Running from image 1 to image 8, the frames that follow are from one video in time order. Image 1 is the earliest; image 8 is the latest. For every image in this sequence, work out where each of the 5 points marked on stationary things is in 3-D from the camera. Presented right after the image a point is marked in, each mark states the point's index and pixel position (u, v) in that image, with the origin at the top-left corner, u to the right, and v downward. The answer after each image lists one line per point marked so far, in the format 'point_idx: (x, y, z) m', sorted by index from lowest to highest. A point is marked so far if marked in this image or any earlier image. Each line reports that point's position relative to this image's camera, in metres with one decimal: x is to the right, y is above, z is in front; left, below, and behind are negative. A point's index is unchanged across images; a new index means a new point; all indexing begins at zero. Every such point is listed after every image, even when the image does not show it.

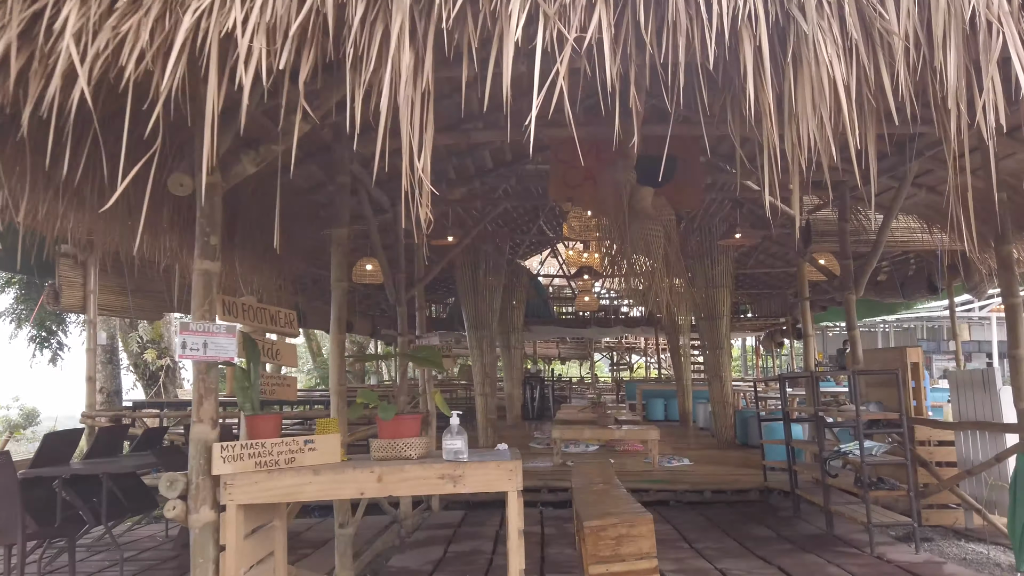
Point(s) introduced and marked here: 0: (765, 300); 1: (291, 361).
0: (+5.5, -0.3, +16.6) m
1: (-0.8, -0.3, +2.6) m
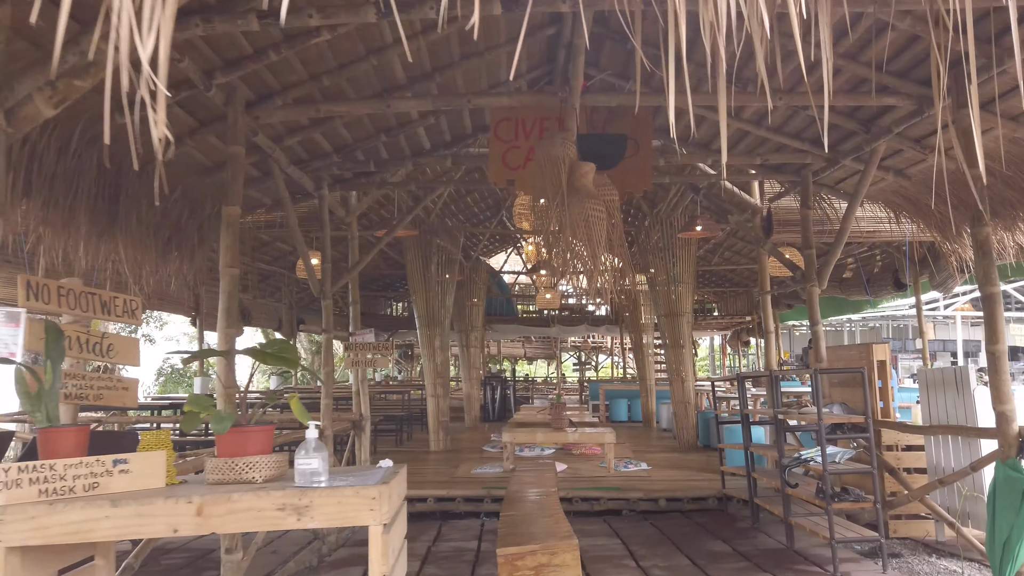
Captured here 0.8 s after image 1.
0: (+4.7, -0.2, +16.3) m
1: (-1.1, -0.2, +2.2) m
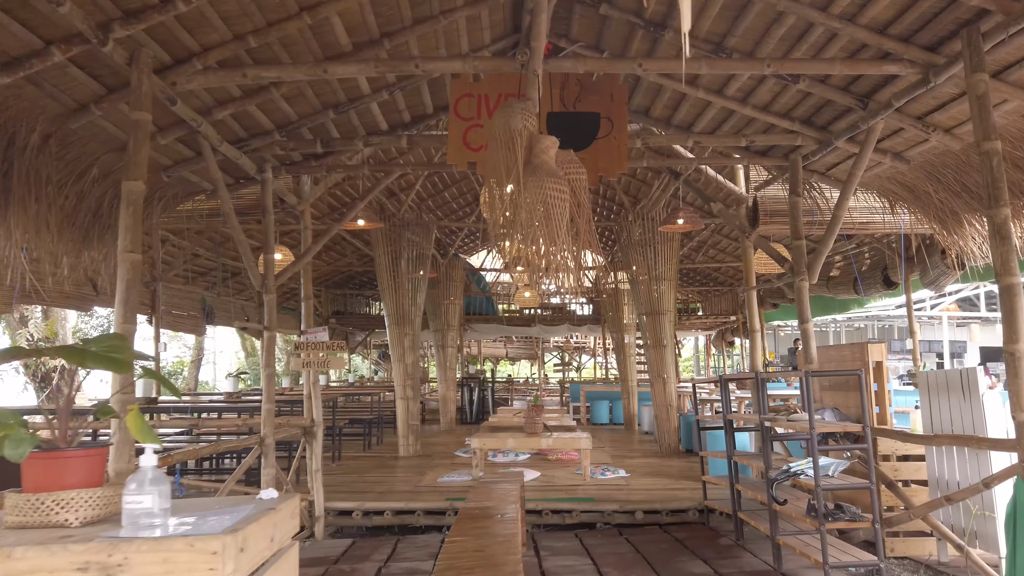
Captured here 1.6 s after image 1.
0: (+4.3, -0.2, +15.9) m
1: (-1.3, -0.2, +1.7) m
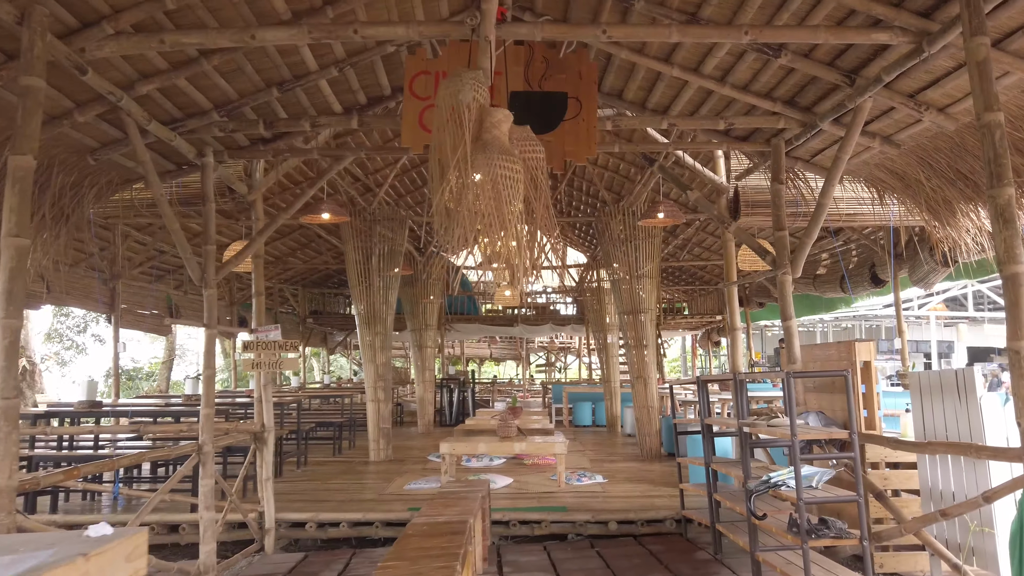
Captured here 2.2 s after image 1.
0: (+3.9, -0.2, +15.7) m
1: (-1.4, -0.1, +1.4) m
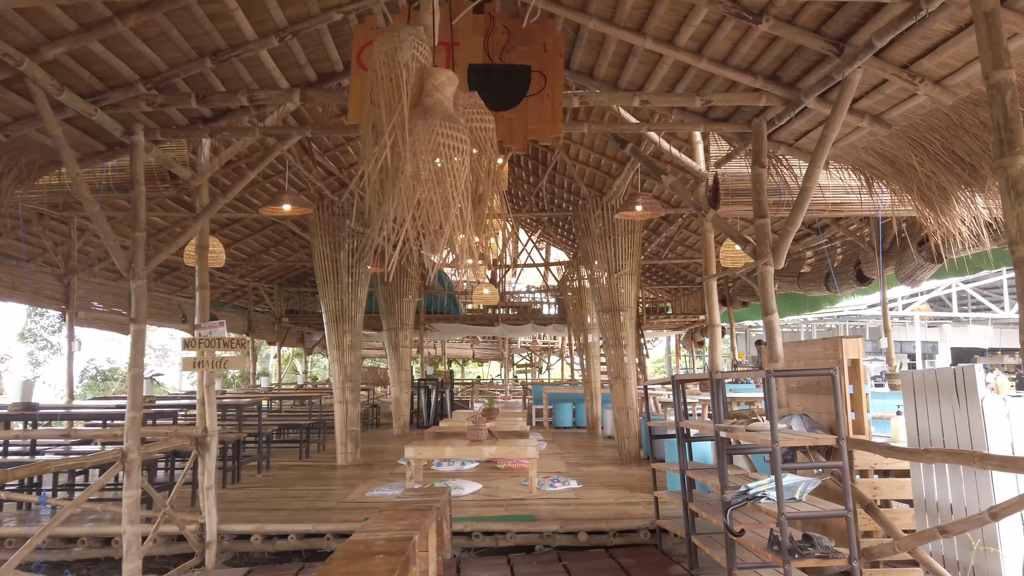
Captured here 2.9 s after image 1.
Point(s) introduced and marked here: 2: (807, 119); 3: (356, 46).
0: (+3.5, -0.2, +15.4) m
1: (-1.6, -0.1, +1.0) m
2: (+1.4, +0.8, +3.7) m
3: (-0.7, +1.1, +3.2) m
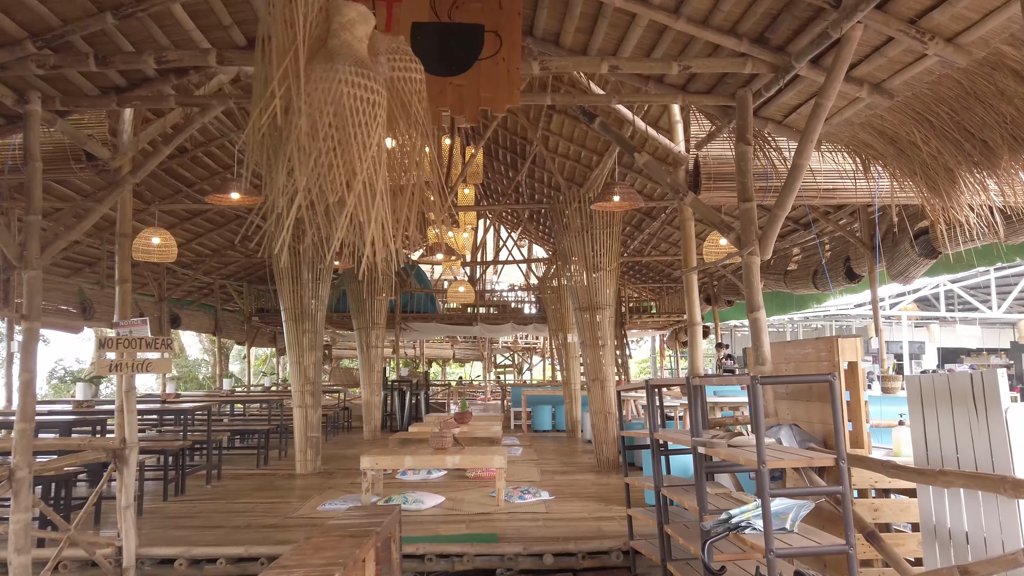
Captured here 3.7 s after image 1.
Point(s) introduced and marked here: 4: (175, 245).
0: (+3.1, -0.1, +15.0) m
1: (-1.7, 0.0, +0.5) m
2: (+1.2, +0.9, +3.3) m
3: (-0.9, +1.1, +2.8) m
4: (-3.4, +0.4, +7.7) m
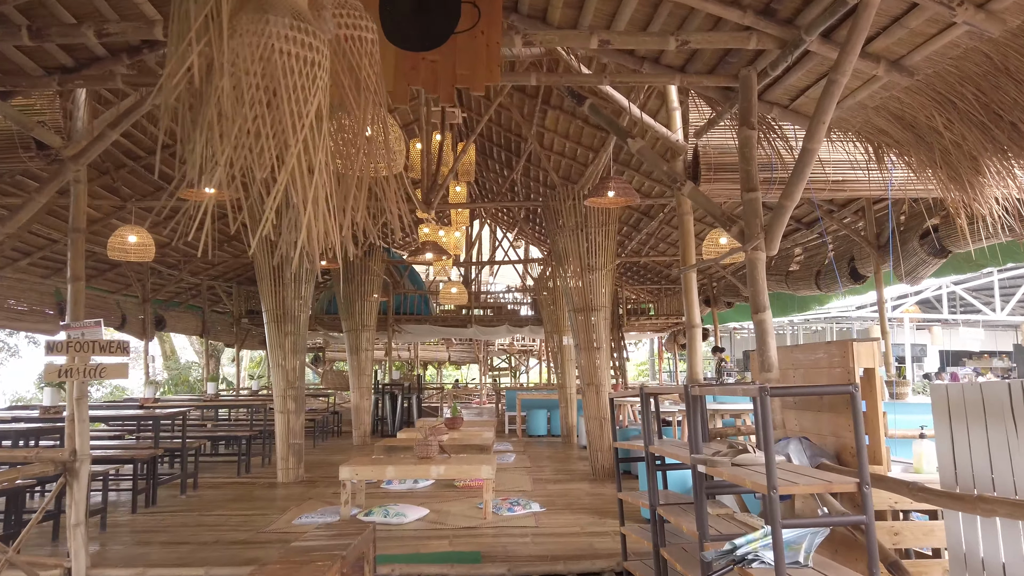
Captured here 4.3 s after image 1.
0: (+3.0, -0.2, +14.7) m
1: (-1.8, 0.0, +0.2) m
2: (+1.2, +0.9, +3.0) m
3: (-0.9, +1.1, +2.5) m
4: (-3.5, +0.4, +7.4) m
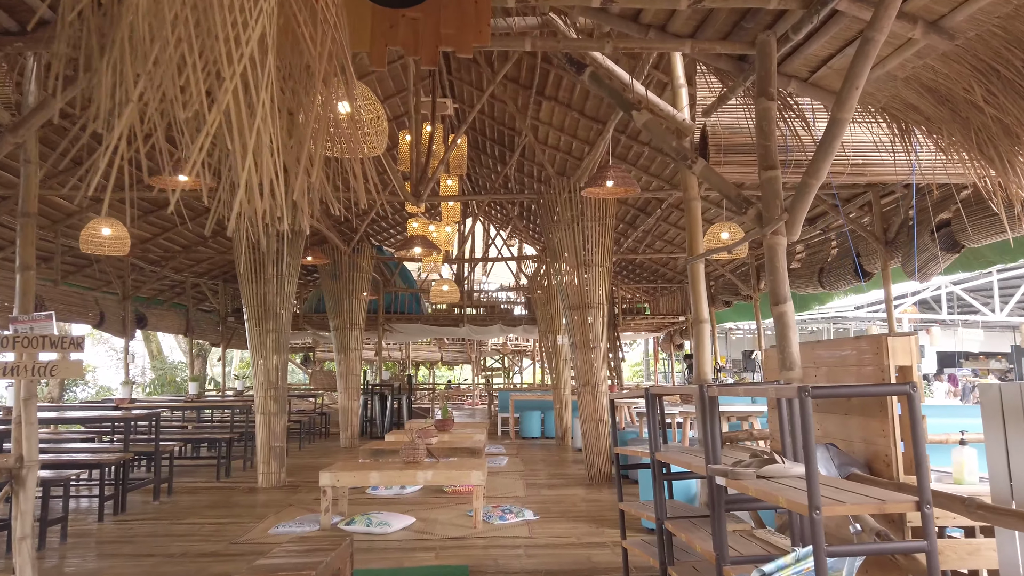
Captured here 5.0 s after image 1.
0: (+2.9, -0.2, +14.4) m
1: (-1.8, 0.0, -0.1) m
2: (+1.1, +0.9, +2.7) m
3: (-1.0, +1.1, +2.1) m
4: (-3.6, +0.5, +7.0) m
